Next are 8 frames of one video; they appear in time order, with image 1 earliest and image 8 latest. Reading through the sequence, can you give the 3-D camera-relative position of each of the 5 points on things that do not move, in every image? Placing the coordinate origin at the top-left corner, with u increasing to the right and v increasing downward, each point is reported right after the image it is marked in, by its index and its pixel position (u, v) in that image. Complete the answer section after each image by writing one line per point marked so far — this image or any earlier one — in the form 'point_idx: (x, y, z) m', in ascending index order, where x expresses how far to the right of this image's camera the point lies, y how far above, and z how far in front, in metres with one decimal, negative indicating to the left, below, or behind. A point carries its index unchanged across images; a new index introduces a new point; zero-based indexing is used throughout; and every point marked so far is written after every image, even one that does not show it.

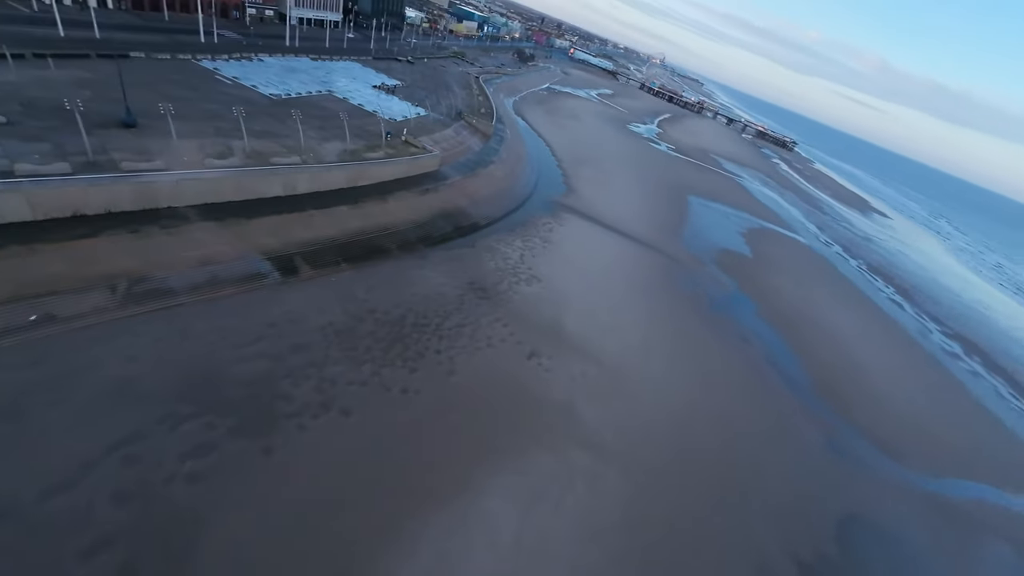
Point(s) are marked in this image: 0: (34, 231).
0: (-21.2, +2.5, +18.5) m
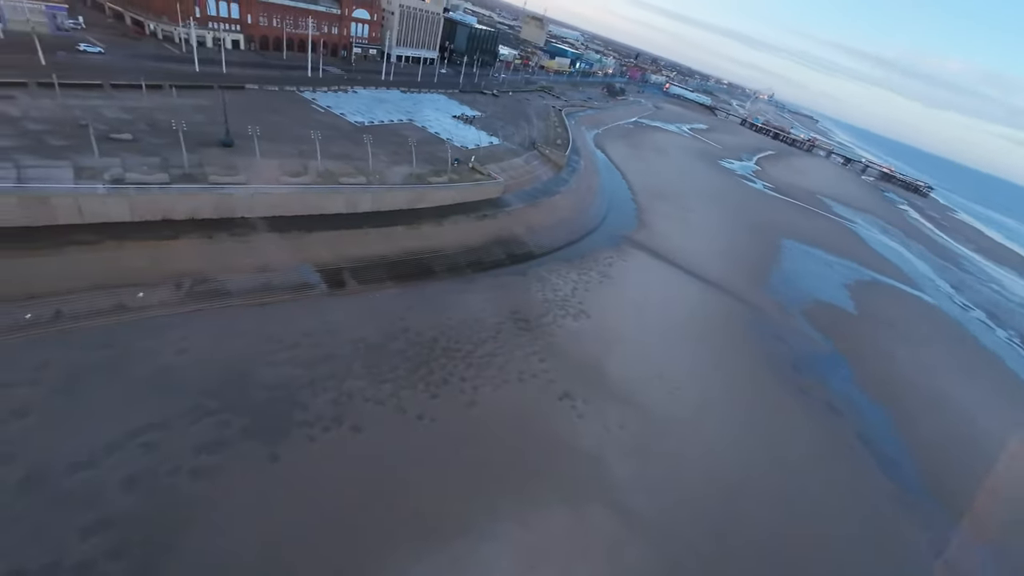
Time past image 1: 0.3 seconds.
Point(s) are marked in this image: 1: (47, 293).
0: (-19.6, +2.9, +21.4) m
1: (-20.4, -0.1, +18.3) m
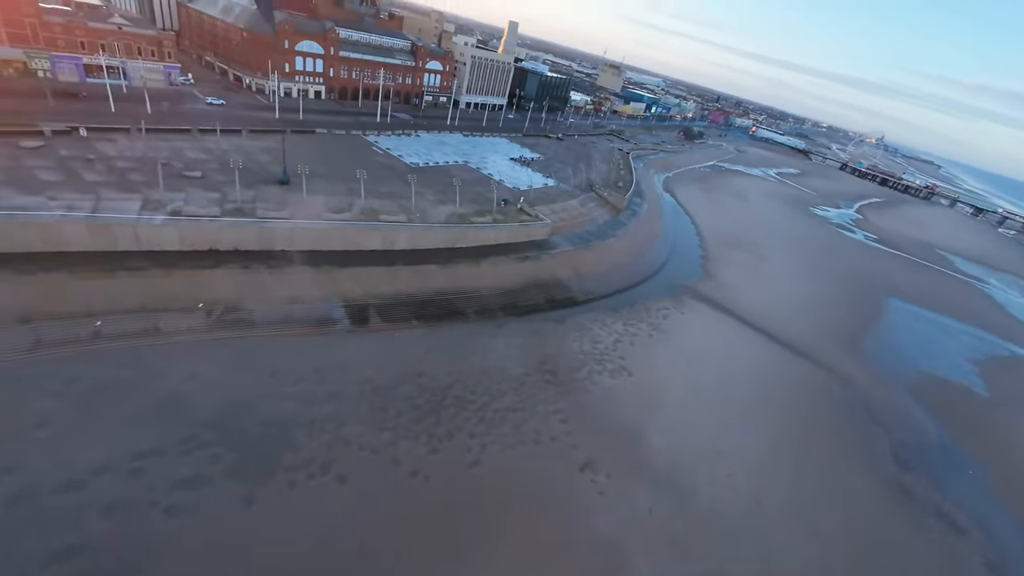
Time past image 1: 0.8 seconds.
0: (-18.5, +1.6, +23.0) m
1: (-20.0, -1.1, +19.9) m
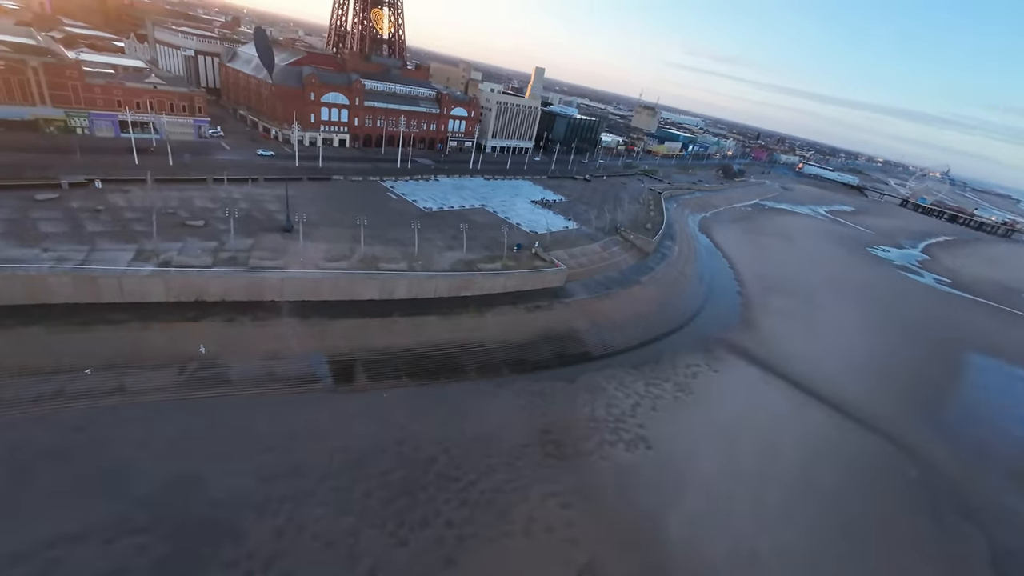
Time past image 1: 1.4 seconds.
0: (-18.7, -1.2, +22.2) m
1: (-20.5, -3.6, +19.0) m
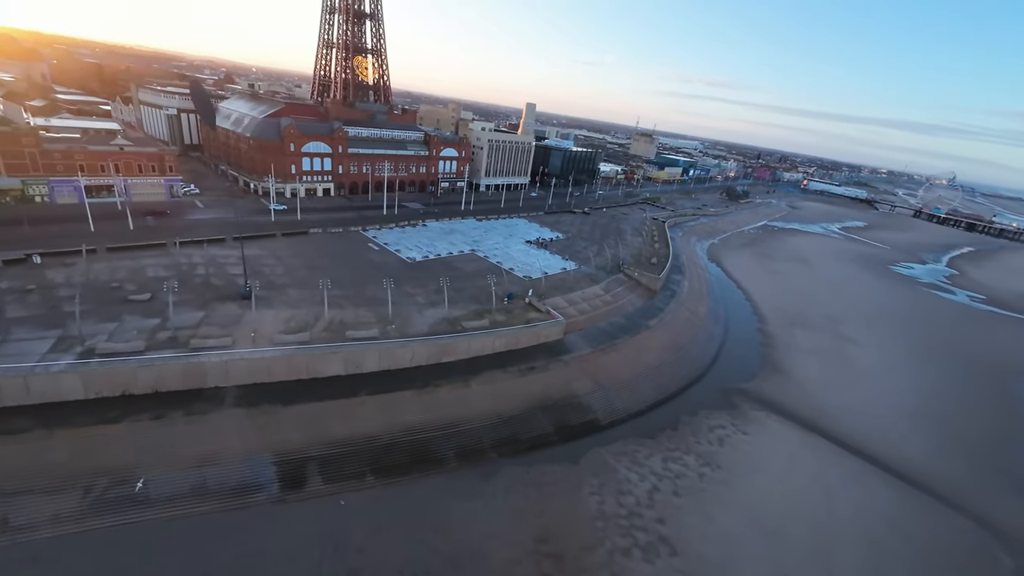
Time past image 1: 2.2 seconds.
0: (-19.6, -5.5, +18.7) m
1: (-21.4, -7.8, +15.3) m
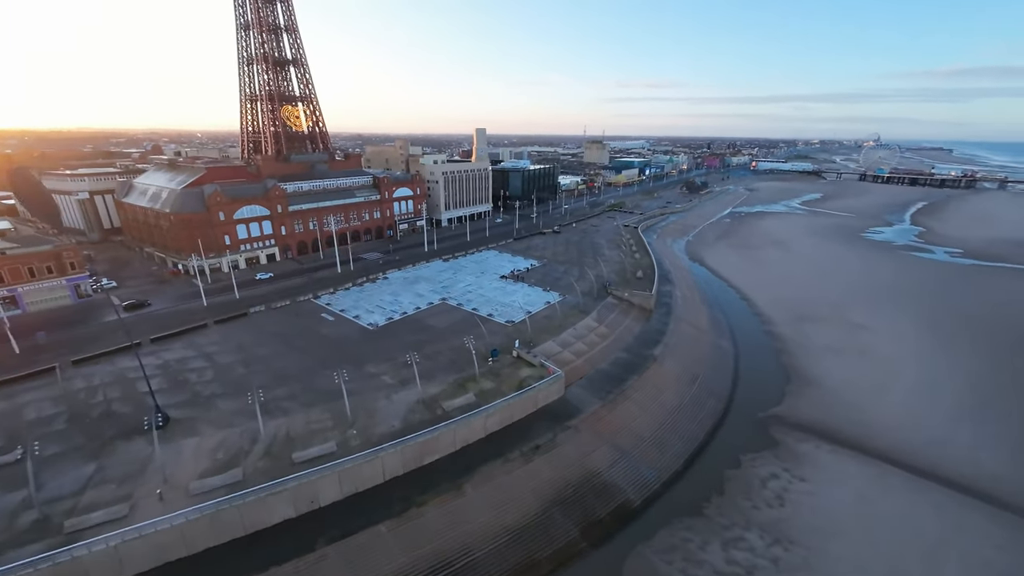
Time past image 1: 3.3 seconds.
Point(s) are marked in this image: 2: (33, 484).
0: (-18.8, -11.7, +12.3) m
1: (-20.0, -14.0, +8.7) m
2: (-19.8, -8.1, +17.3) m
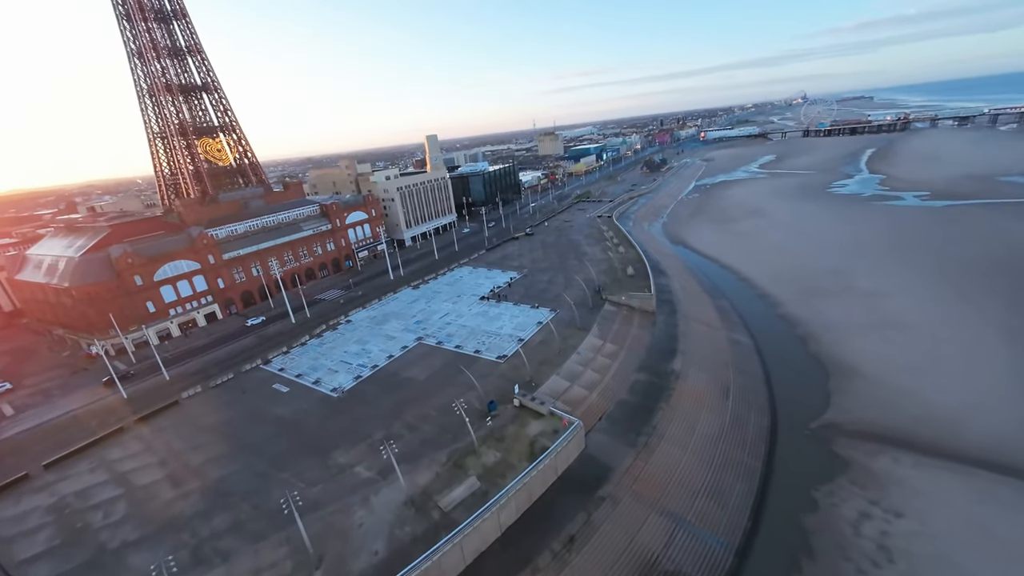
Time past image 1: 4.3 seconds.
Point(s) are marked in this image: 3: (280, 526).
0: (-16.3, -16.4, +5.8) m
1: (-16.9, -18.9, +2.2) m
2: (-18.1, -13.0, +10.8) m
3: (-9.6, -9.8, +17.3) m
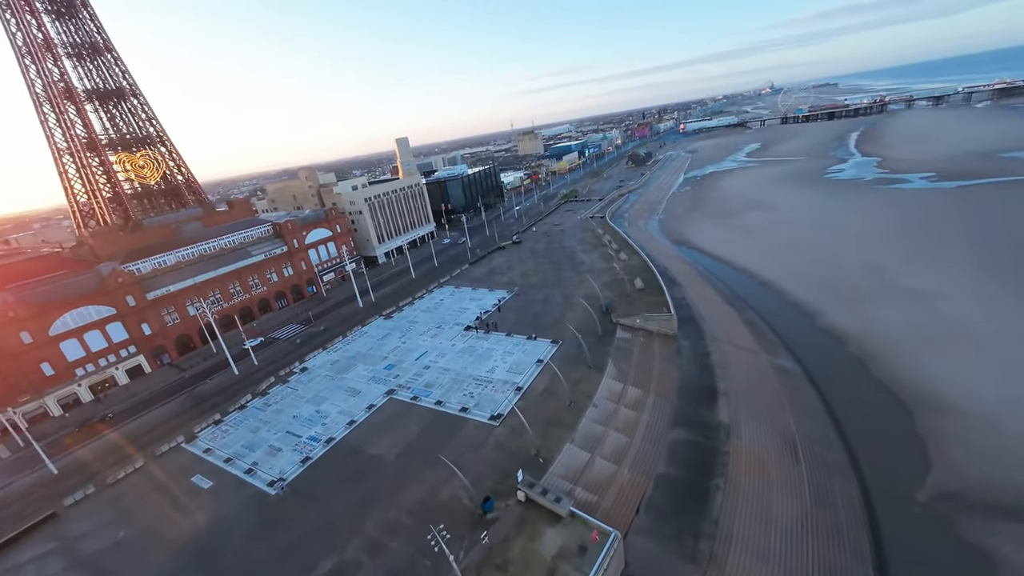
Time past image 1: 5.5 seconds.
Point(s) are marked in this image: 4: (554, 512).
0: (-15.0, -19.3, -1.5) m
1: (-15.4, -21.9, -5.1) m
2: (-17.2, -16.1, +3.4) m
3: (-9.0, -12.3, +10.2) m
4: (+1.6, -8.7, +16.4) m
